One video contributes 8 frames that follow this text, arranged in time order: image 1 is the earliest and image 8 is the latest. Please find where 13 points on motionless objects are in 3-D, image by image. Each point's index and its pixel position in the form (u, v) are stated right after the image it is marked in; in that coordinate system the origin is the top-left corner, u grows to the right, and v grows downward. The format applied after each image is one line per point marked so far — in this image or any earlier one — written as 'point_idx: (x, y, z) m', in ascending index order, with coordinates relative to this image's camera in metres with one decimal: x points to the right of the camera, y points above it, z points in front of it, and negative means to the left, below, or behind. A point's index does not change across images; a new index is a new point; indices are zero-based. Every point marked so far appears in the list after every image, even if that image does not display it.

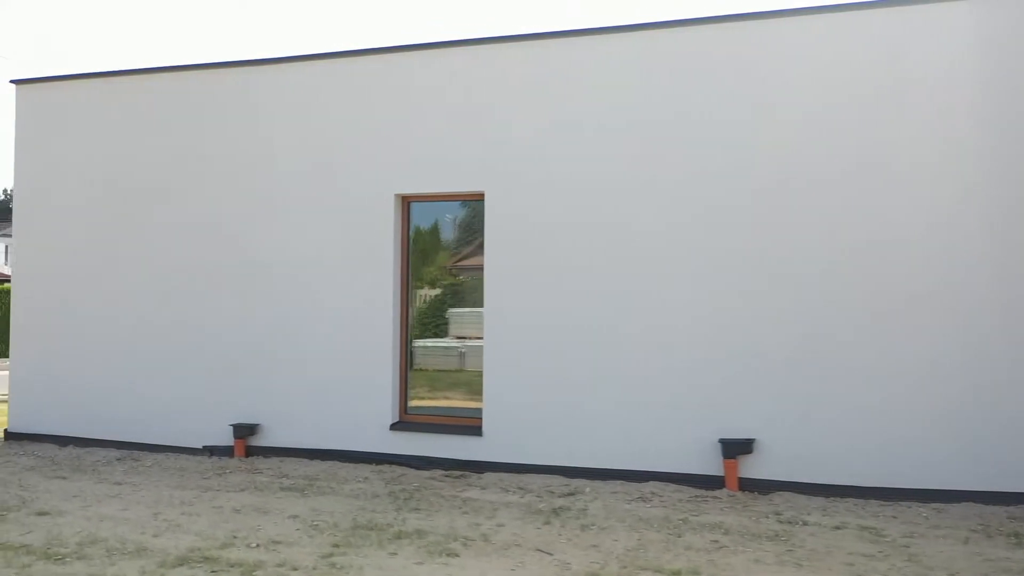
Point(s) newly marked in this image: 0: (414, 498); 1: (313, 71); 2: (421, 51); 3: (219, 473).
0: (-0.6, -1.4, +5.3) m
1: (-1.7, +1.8, +6.7) m
2: (-0.8, +1.9, +6.4) m
3: (-2.3, -1.5, +6.1) m
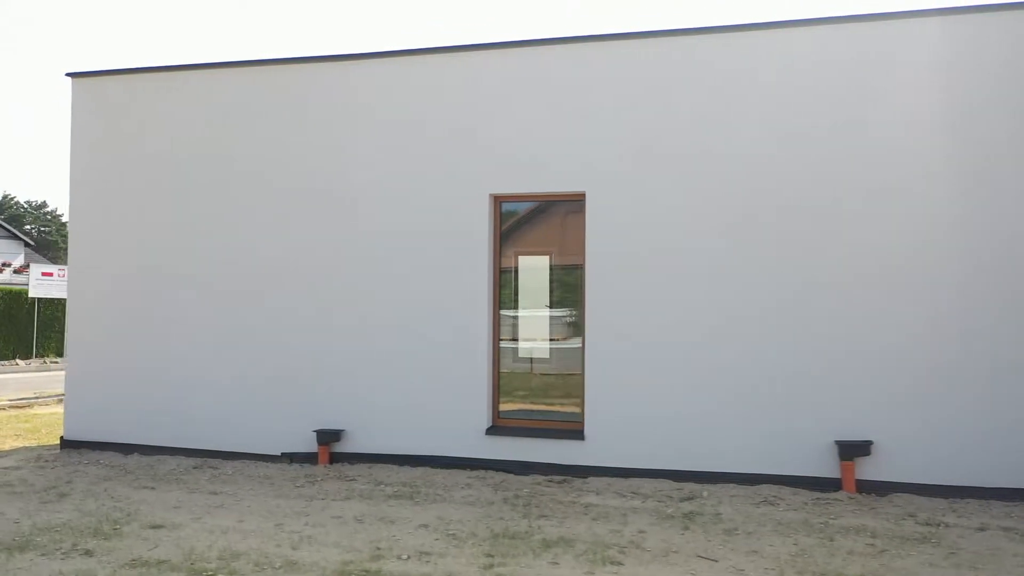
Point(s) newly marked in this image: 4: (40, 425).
0: (+0.2, -1.4, +5.2) m
1: (-1.0, +1.8, +6.6) m
2: (0.0, +1.9, +6.3) m
3: (-1.5, -1.5, +5.9) m
4: (-6.3, -1.8, +10.5) m
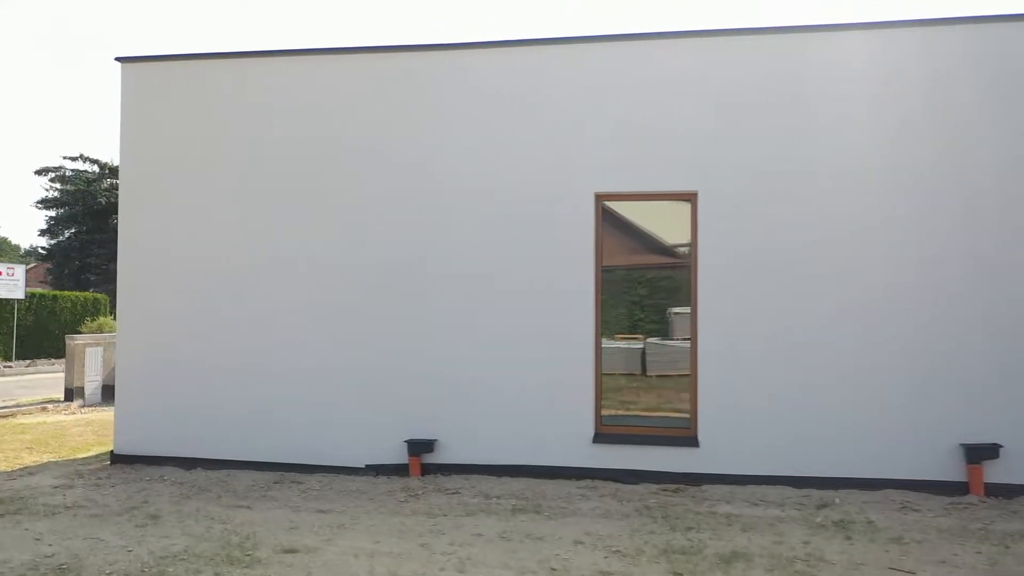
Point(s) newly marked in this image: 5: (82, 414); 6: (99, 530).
0: (+1.0, -1.4, +5.0) m
1: (-0.2, +1.8, +6.3) m
2: (+0.7, +1.9, +6.1) m
3: (-0.7, -1.5, +5.6) m
4: (-5.8, -1.8, +9.8) m
5: (-6.5, -1.9, +12.0) m
6: (-2.5, -1.5, +4.8) m
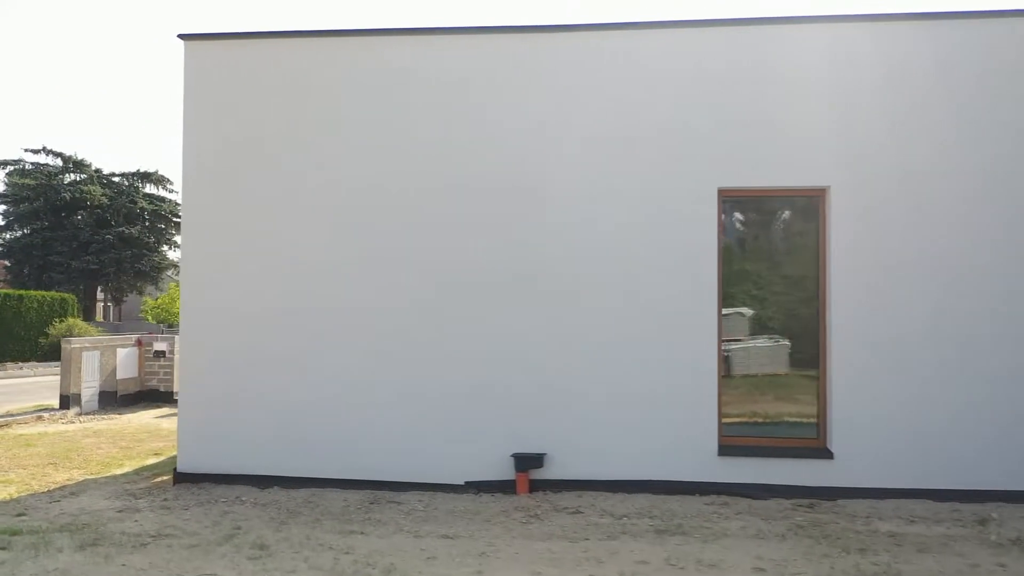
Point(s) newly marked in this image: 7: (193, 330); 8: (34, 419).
0: (+1.9, -1.5, +4.6) m
1: (+0.6, +1.8, +5.8) m
2: (+1.6, +1.9, +5.7) m
3: (+0.1, -1.5, +5.1) m
4: (-5.2, -1.8, +9.0) m
5: (-6.0, -1.9, +11.2) m
6: (-1.6, -1.5, +4.2) m
7: (-2.5, -0.3, +6.1) m
8: (-7.0, -1.9, +11.5) m
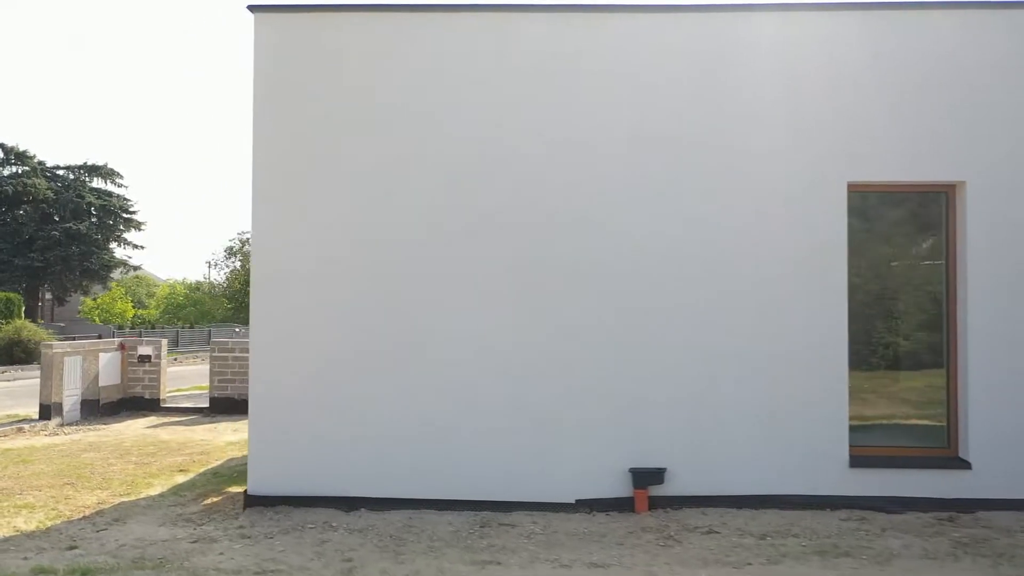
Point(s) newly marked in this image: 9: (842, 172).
0: (+2.7, -1.5, +4.3) m
1: (+1.3, +1.8, +5.5) m
2: (+2.3, +1.9, +5.4) m
3: (+0.9, -1.5, +4.7) m
4: (-4.7, -1.8, +8.1) m
5: (-5.6, -1.9, +10.2) m
6: (-0.8, -1.5, +3.7) m
7: (-1.7, -0.3, +5.5) m
8: (-6.6, -1.9, +10.5) m
9: (+2.2, +0.8, +5.3) m
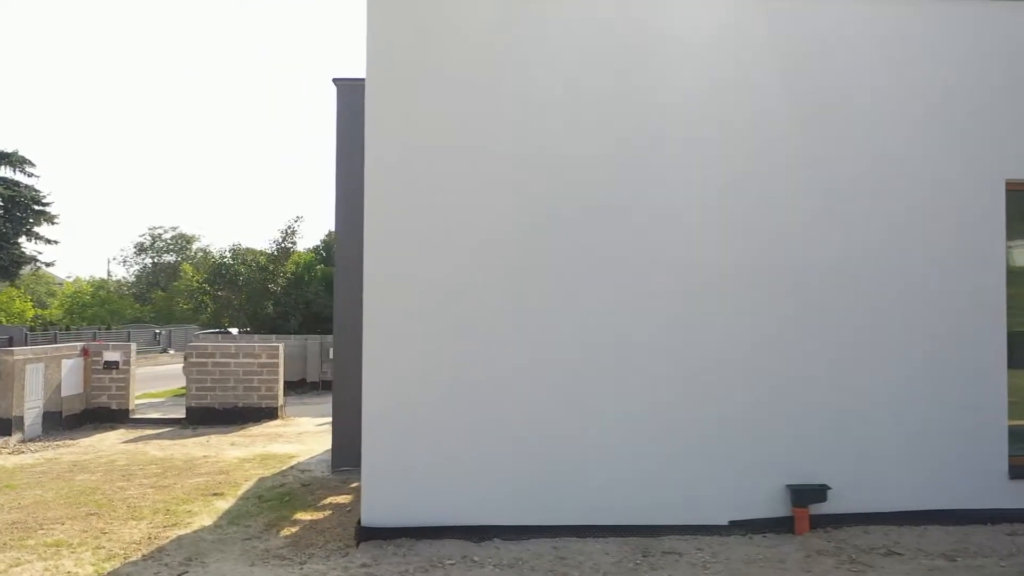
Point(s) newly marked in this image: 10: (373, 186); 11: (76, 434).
0: (+3.7, -1.5, +4.1) m
1: (+2.2, +1.8, +5.1) m
2: (+3.2, +1.9, +5.2) m
3: (+1.9, -1.5, +4.3) m
4: (-4.1, -1.8, +7.1) m
5: (-5.3, -1.9, +9.1) m
6: (+0.3, -1.5, +3.1) m
7: (-0.9, -0.3, +4.8) m
8: (-6.3, -1.9, +9.2) m
9: (+3.1, +0.8, +5.1) m
10: (-0.9, +0.7, +4.9) m
11: (-5.9, -2.0, +10.7) m
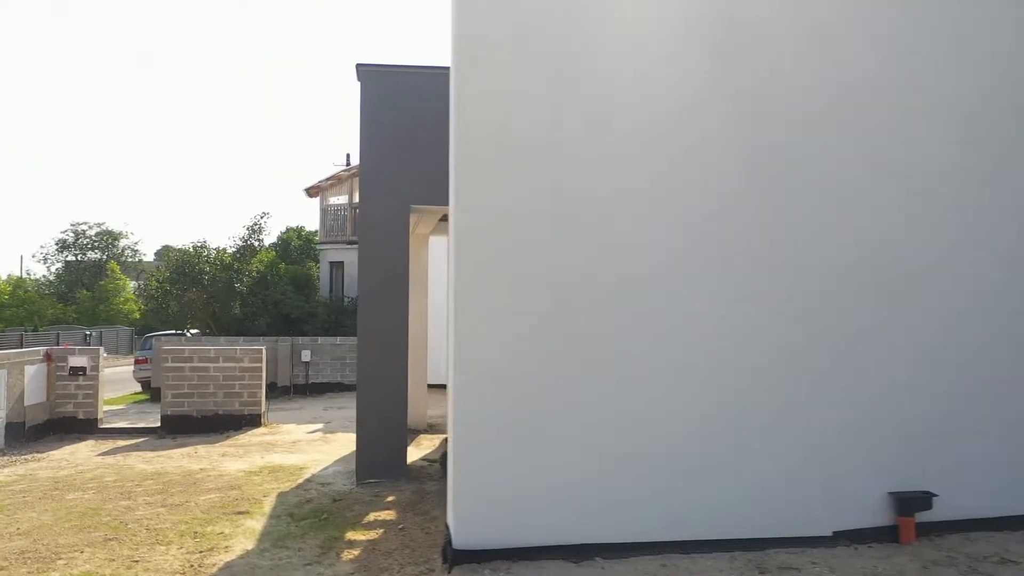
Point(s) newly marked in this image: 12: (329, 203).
0: (+4.3, -1.5, +4.2) m
1: (+2.7, +1.8, +5.0) m
2: (+3.7, +1.9, +5.1) m
3: (+2.5, -1.5, +4.2) m
4: (-3.7, -1.8, +6.4) m
5: (-5.1, -1.9, +8.3) m
6: (+1.0, -1.5, +2.8) m
7: (-0.3, -0.3, +4.4) m
8: (-6.1, -1.9, +8.3) m
9: (+3.6, +0.8, +5.1) m
10: (-0.4, +0.7, +4.5) m
11: (-5.9, -2.0, +9.8) m
12: (-4.3, +2.0, +18.6) m
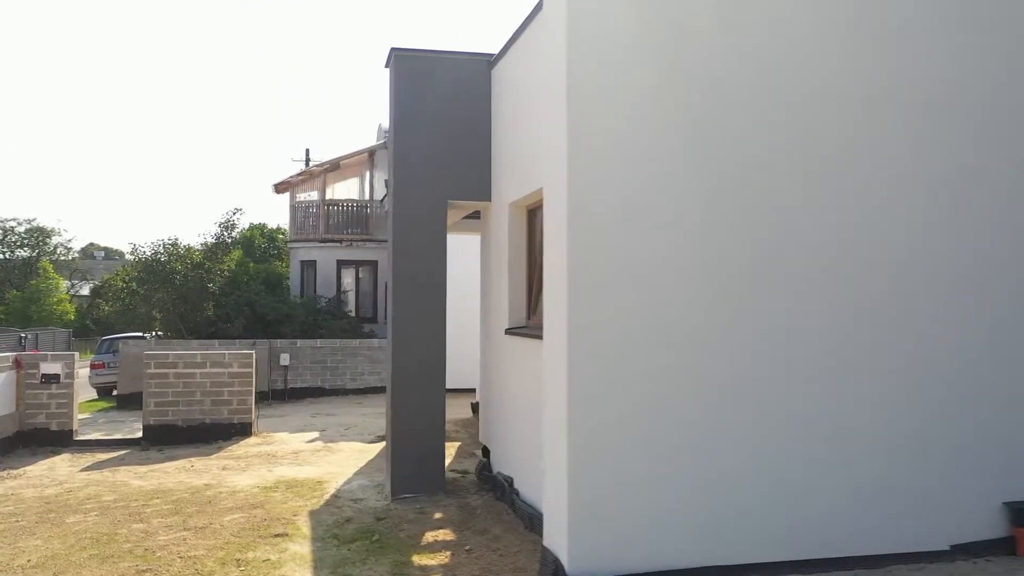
0: (+4.9, -1.5, +4.1) m
1: (+3.2, +1.8, +4.8) m
2: (+4.2, +1.8, +5.0) m
3: (+3.0, -1.5, +4.0) m
4: (-3.3, -1.8, +5.8) m
5: (-4.8, -1.9, +7.5) m
6: (+1.7, -1.5, +2.6) m
7: (+0.3, -0.3, +4.0) m
8: (-5.8, -1.9, +7.5) m
9: (+4.1, +0.8, +5.0) m
10: (+0.2, +0.6, +4.1) m
11: (-5.7, -2.0, +9.0) m
12: (-4.8, +2.0, +17.8) m
